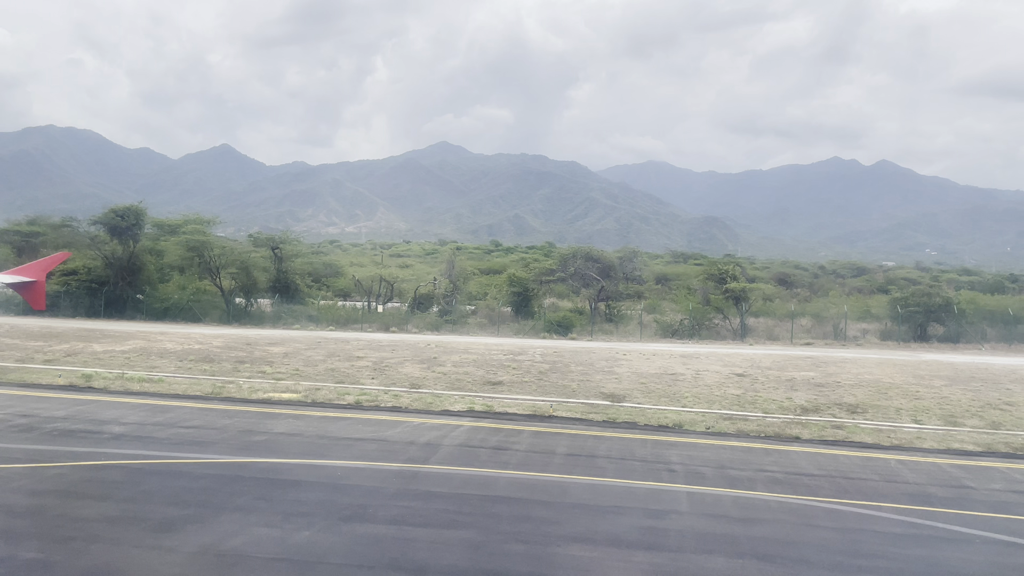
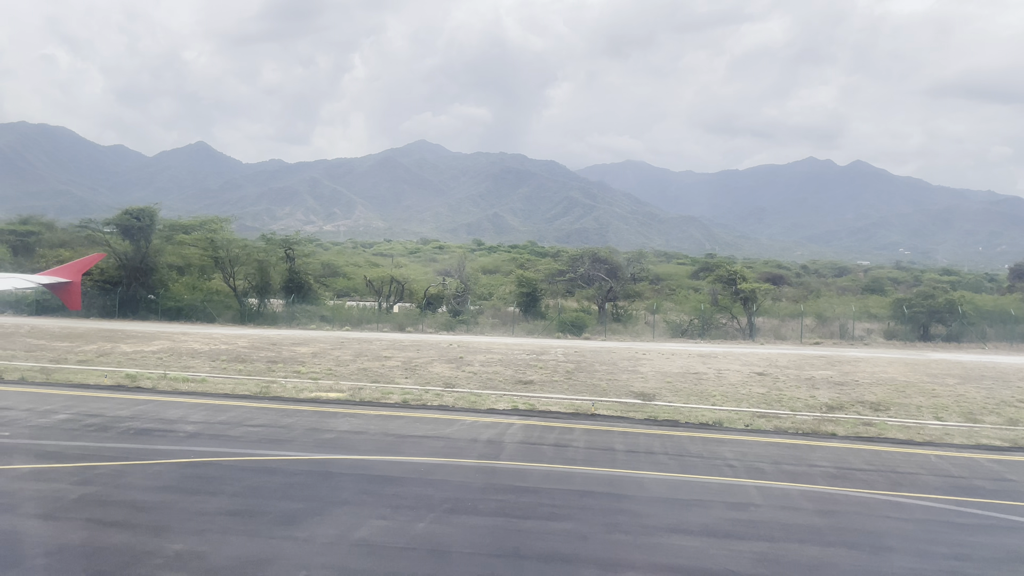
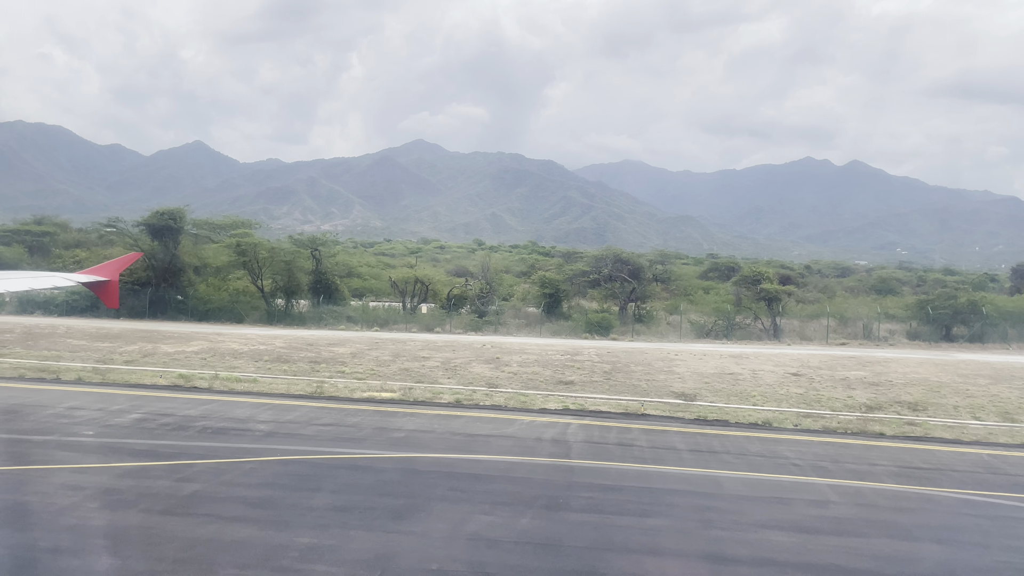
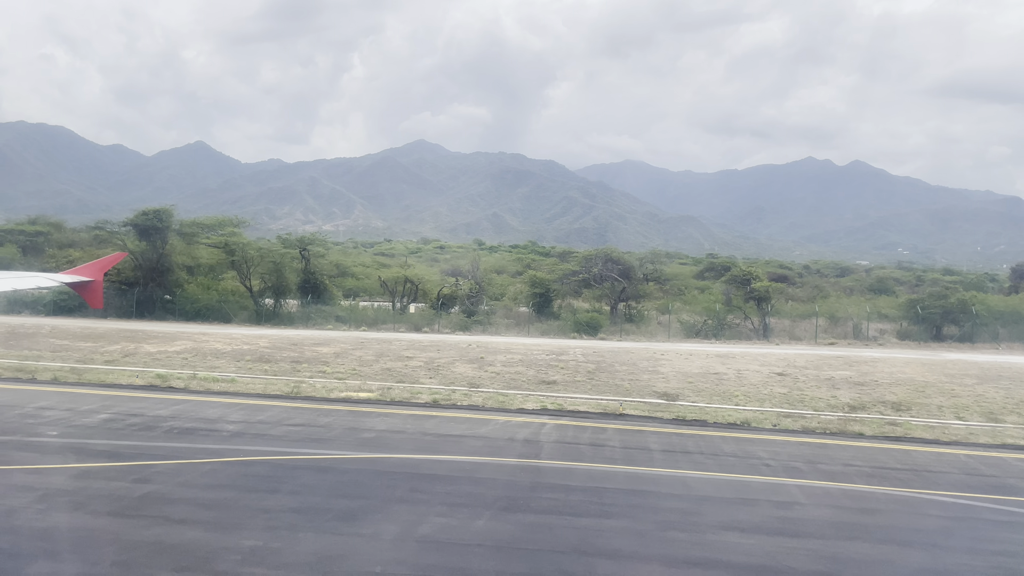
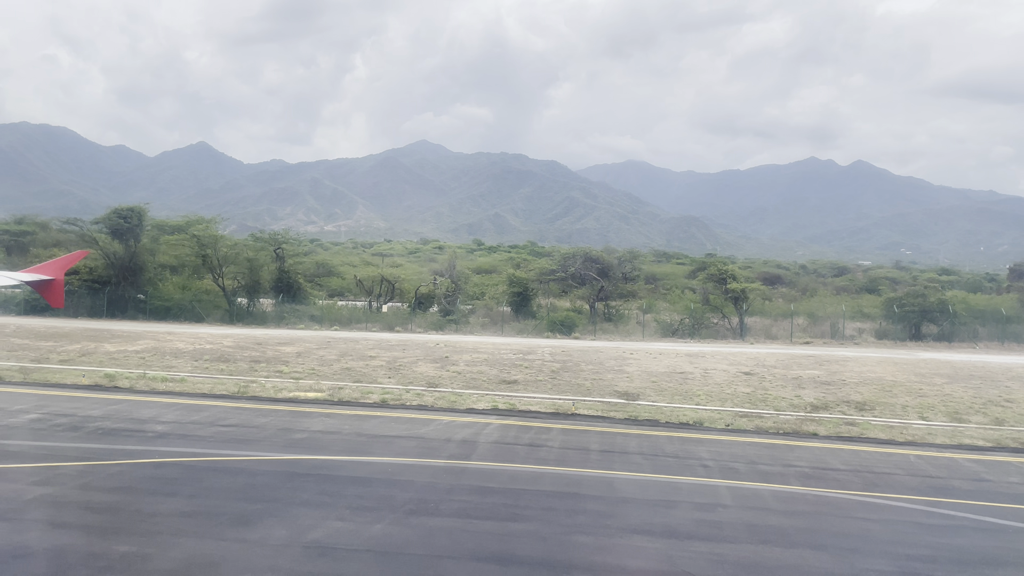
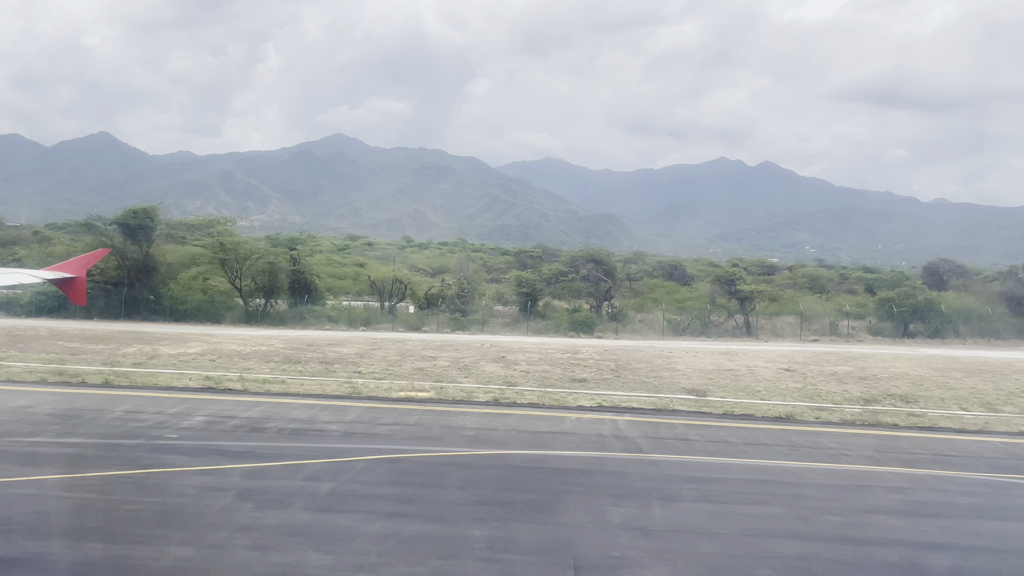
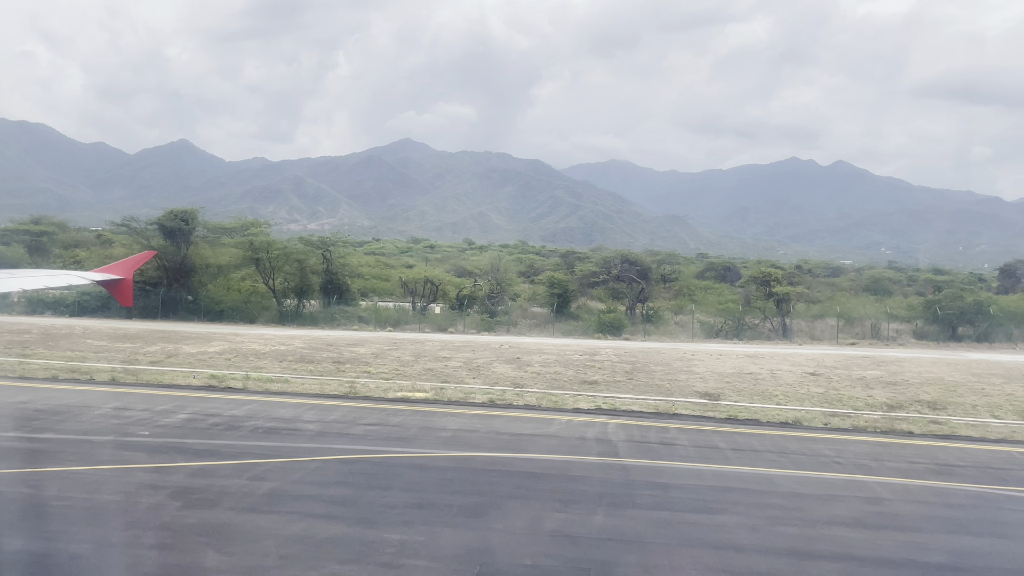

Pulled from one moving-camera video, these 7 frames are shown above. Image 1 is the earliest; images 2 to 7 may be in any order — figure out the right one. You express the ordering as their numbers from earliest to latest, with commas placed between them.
5, 2, 4, 3, 7, 6
